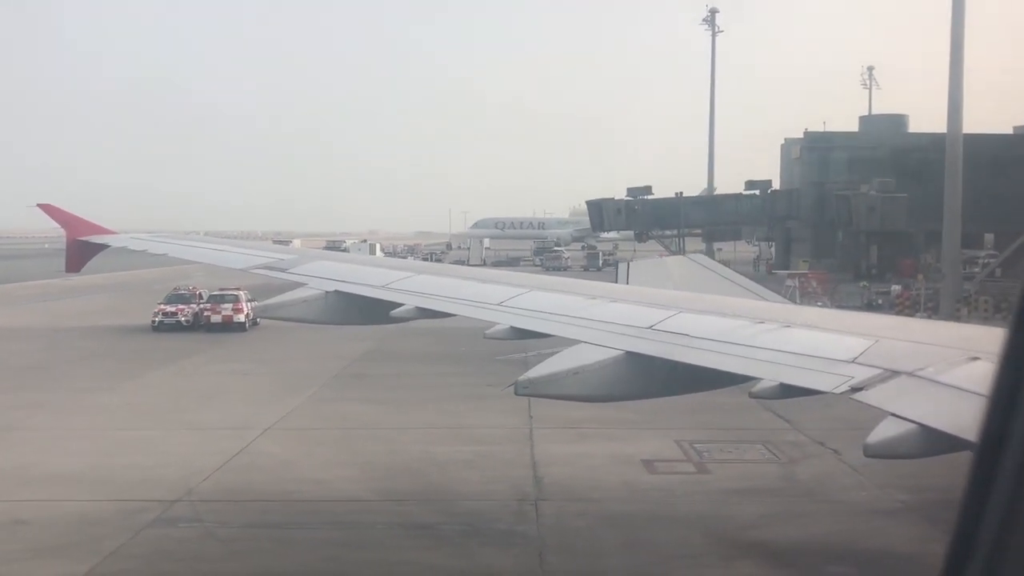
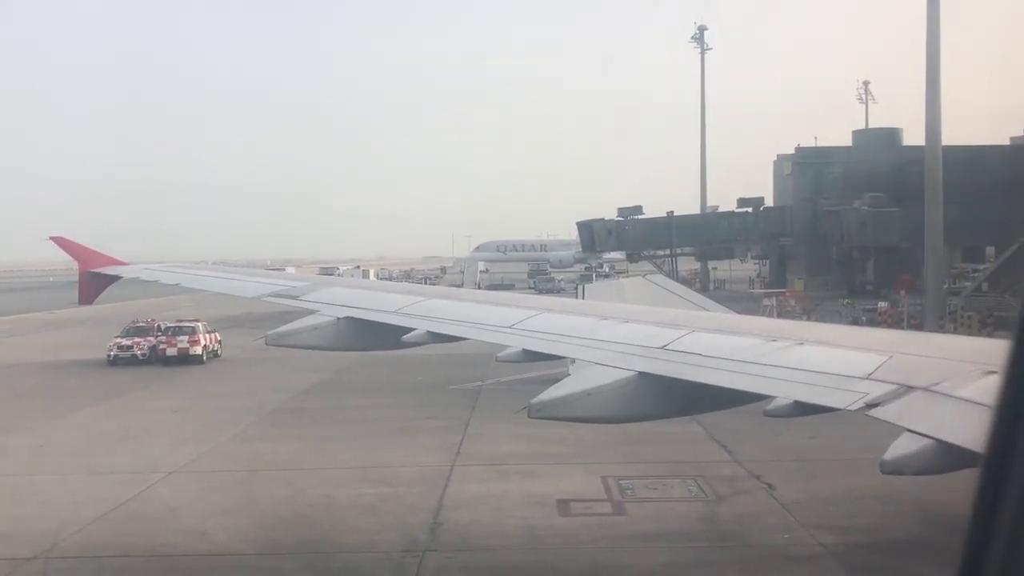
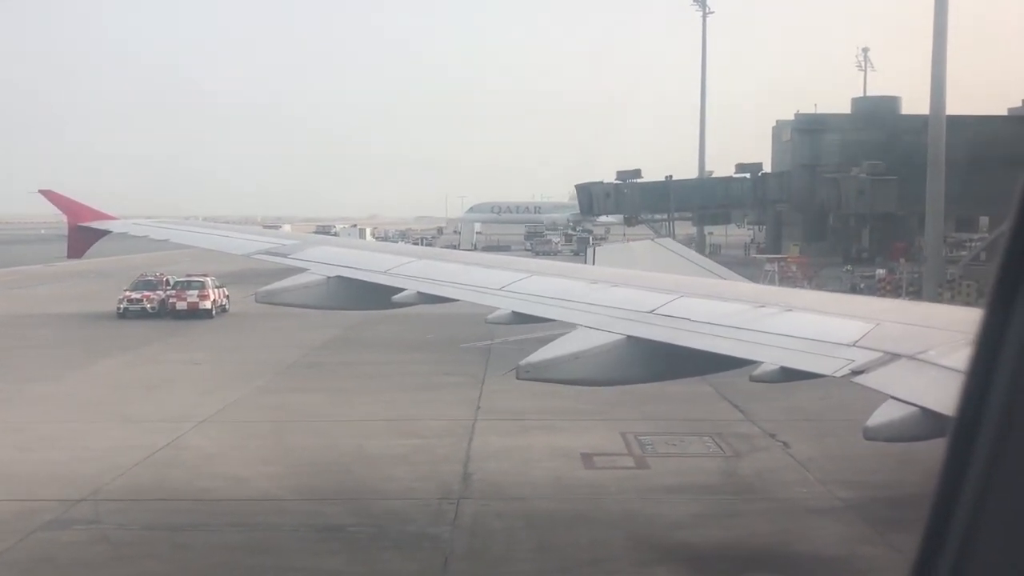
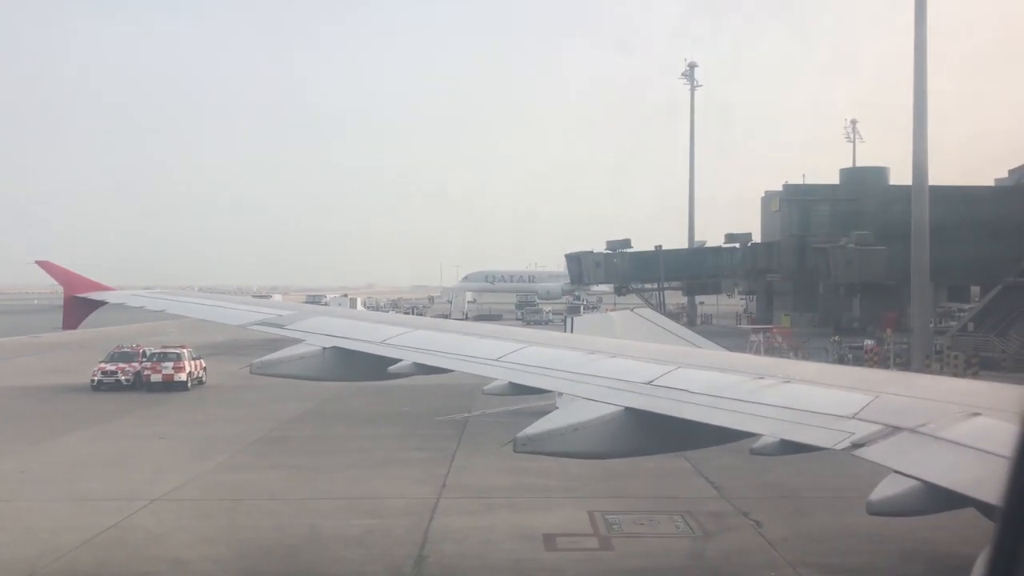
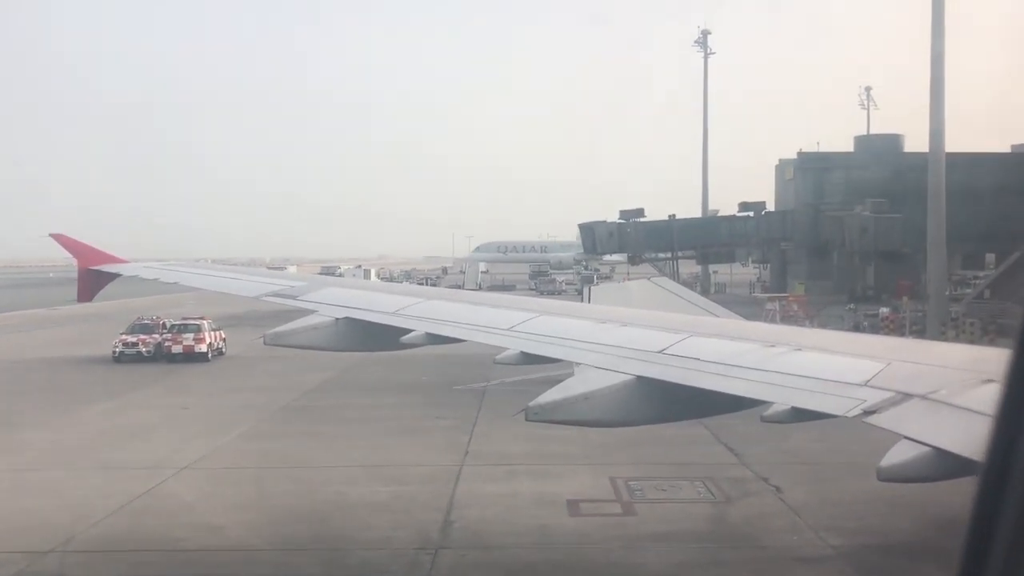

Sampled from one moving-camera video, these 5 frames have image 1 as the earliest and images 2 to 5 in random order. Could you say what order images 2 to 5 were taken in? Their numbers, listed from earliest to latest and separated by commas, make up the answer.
3, 5, 4, 2
